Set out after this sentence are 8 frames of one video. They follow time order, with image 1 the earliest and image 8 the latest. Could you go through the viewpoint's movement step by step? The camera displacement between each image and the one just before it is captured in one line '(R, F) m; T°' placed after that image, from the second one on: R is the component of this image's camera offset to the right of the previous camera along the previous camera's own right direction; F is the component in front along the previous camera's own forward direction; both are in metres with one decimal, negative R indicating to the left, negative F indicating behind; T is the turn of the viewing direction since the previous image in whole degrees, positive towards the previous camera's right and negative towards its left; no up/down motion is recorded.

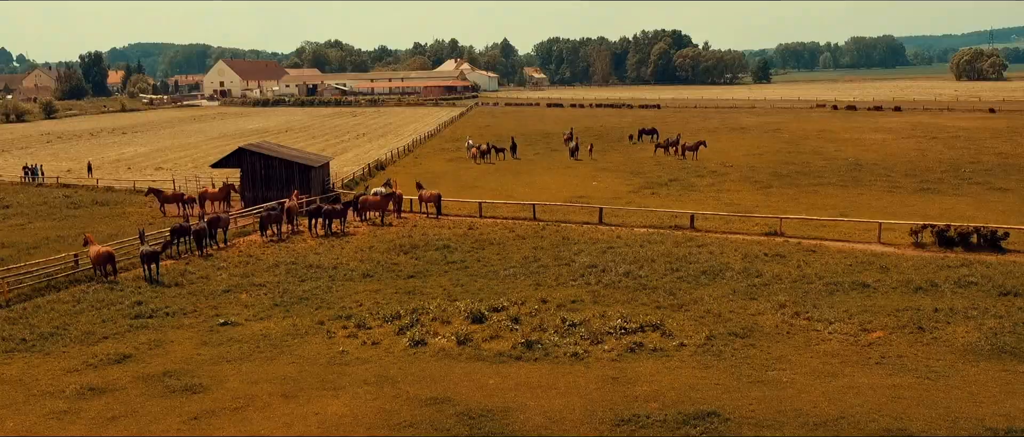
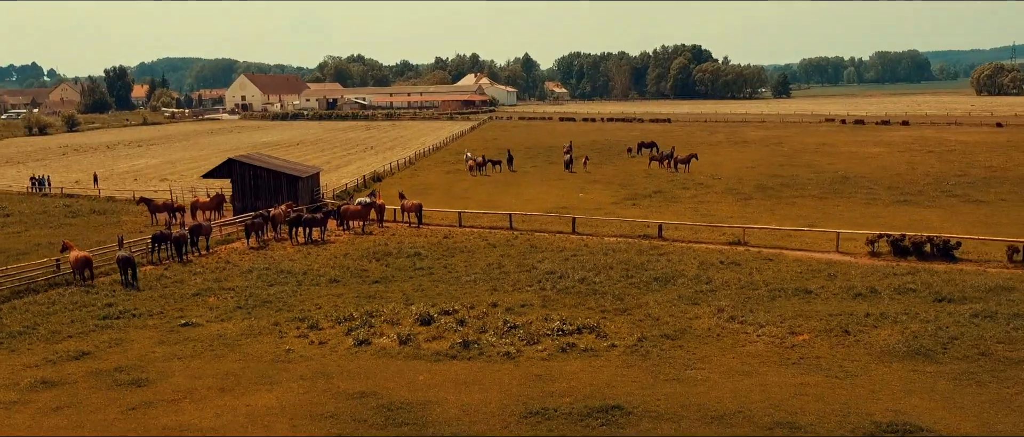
(+1.2, -0.6) m; -1°
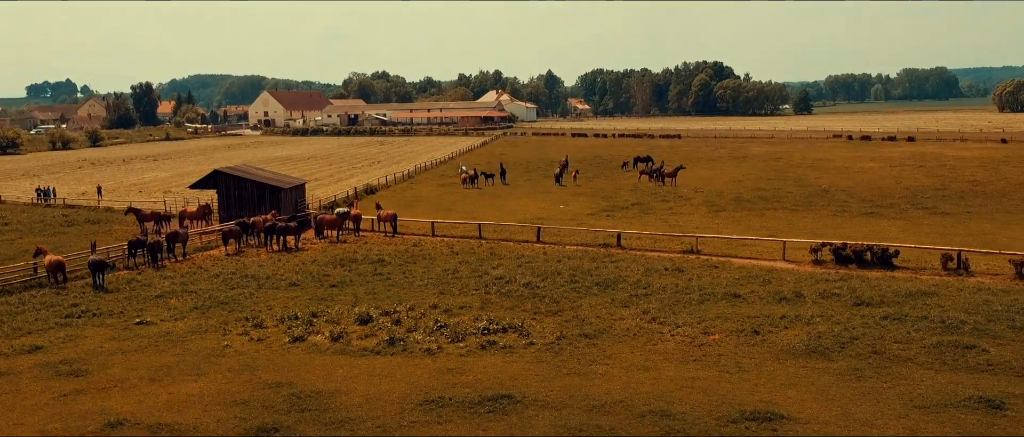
(+1.5, -0.8) m; -2°
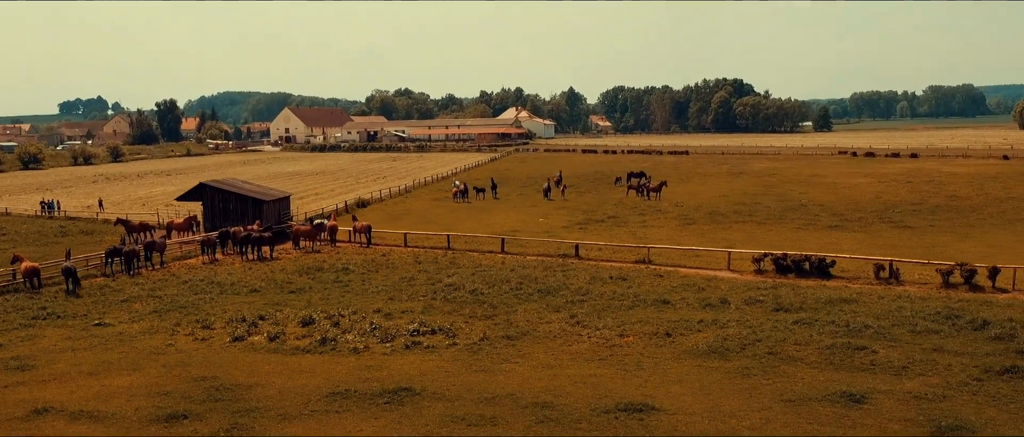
(+1.5, -0.9) m; -1°
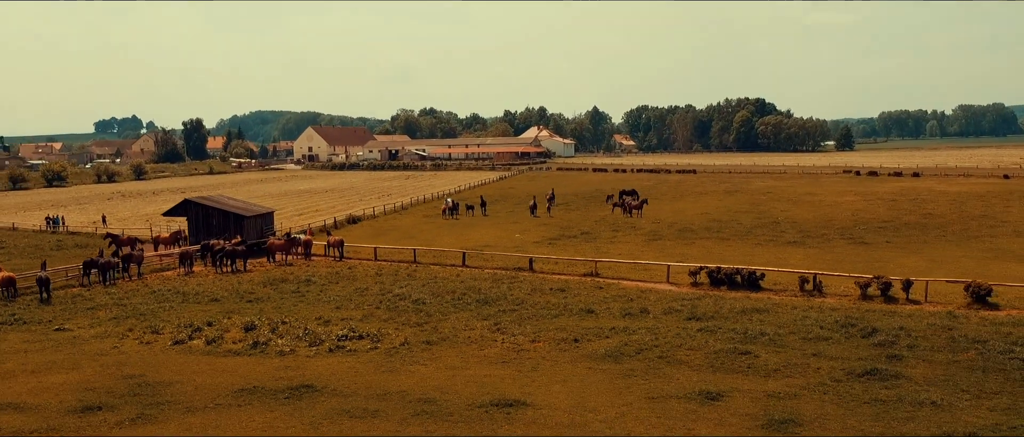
(+1.8, -1.1) m; -2°
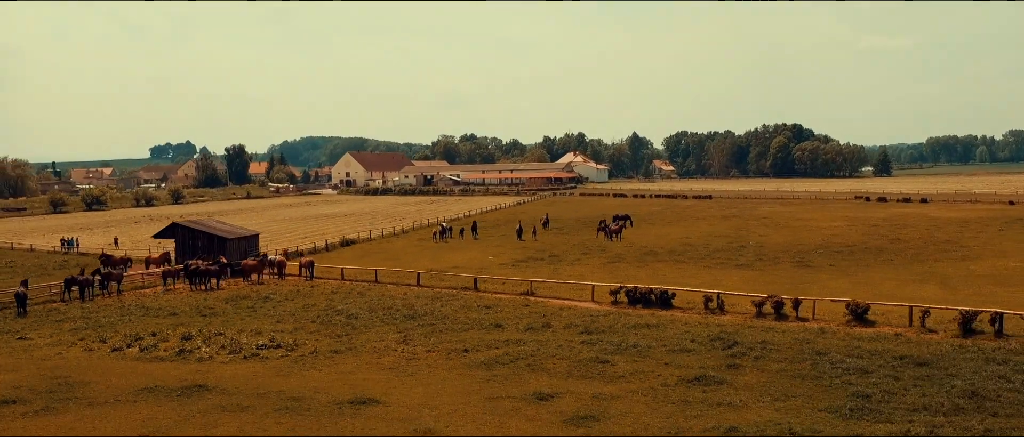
(+2.7, -1.7) m; -3°
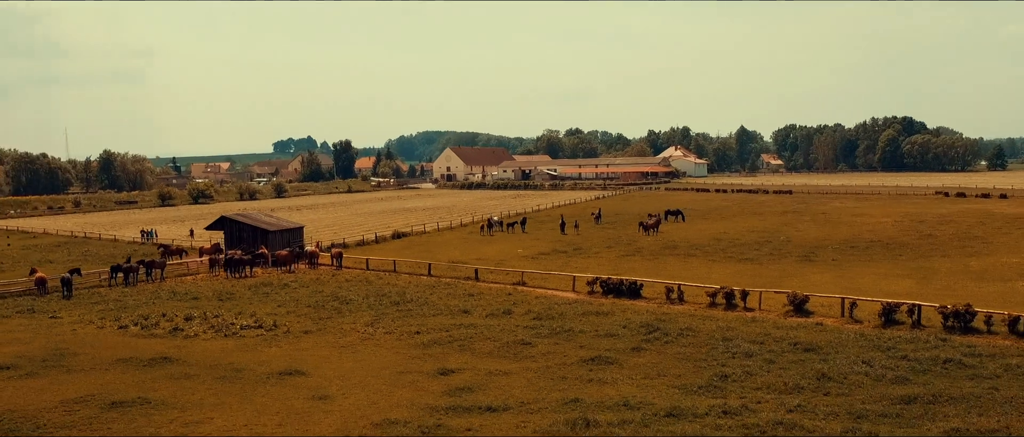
(+3.3, -1.7) m; -6°
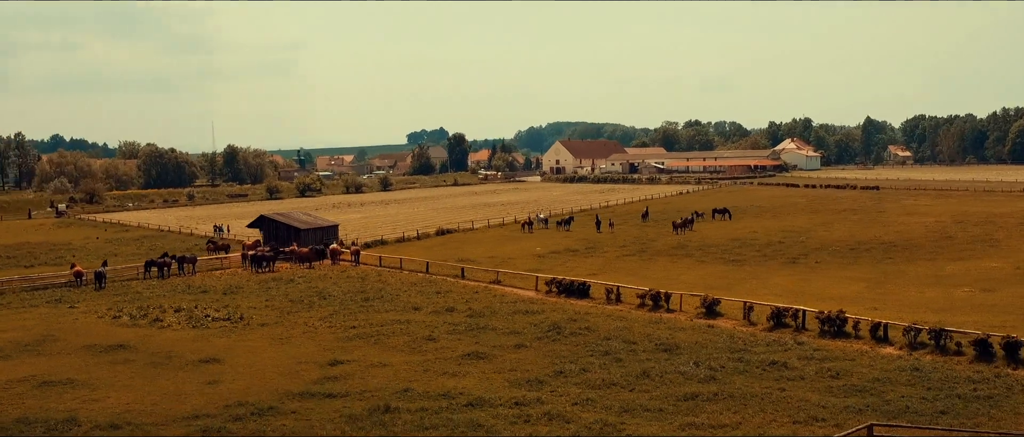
(+4.5, -1.8) m; -7°
